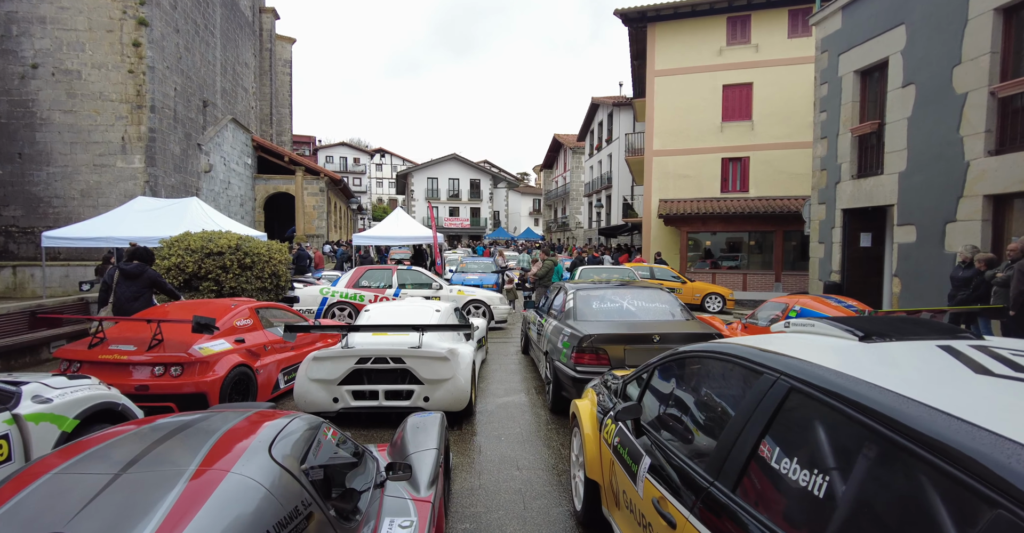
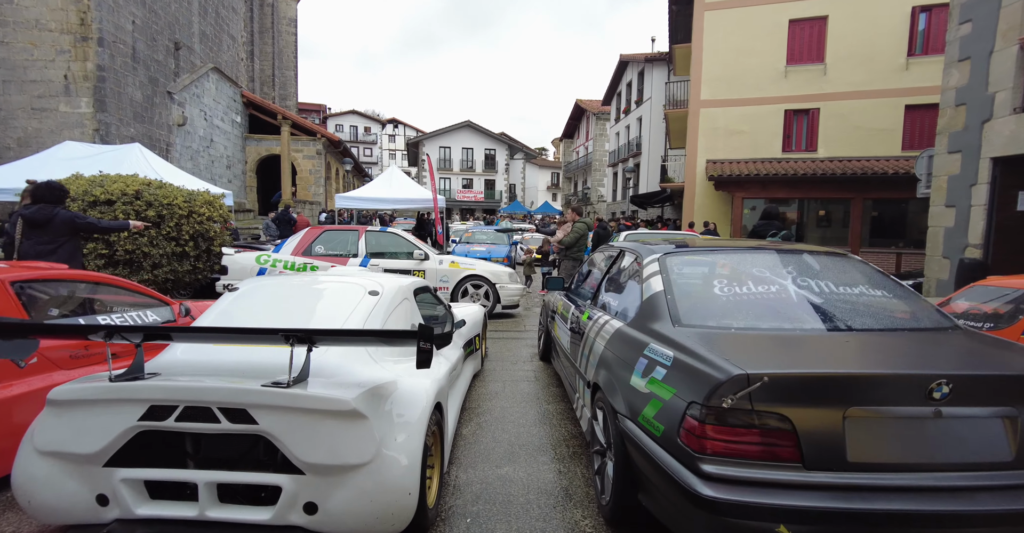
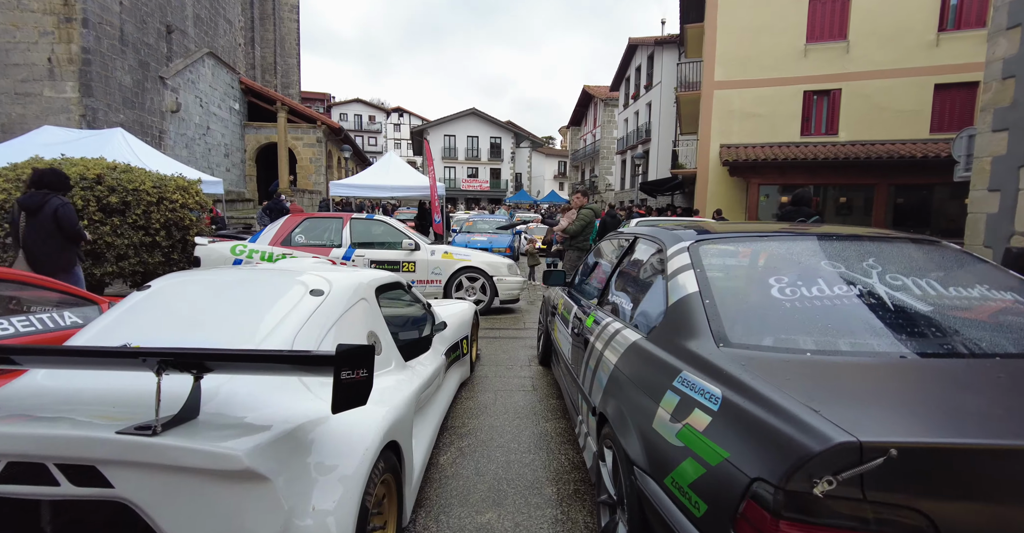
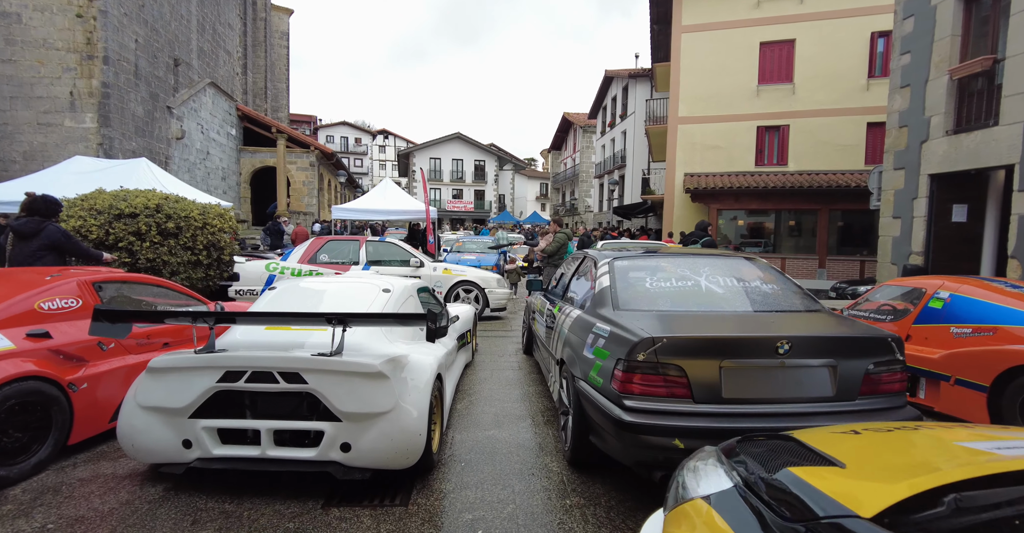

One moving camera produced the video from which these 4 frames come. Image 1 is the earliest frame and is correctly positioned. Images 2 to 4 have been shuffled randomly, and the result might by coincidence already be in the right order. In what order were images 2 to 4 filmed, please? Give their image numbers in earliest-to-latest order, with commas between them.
4, 2, 3
